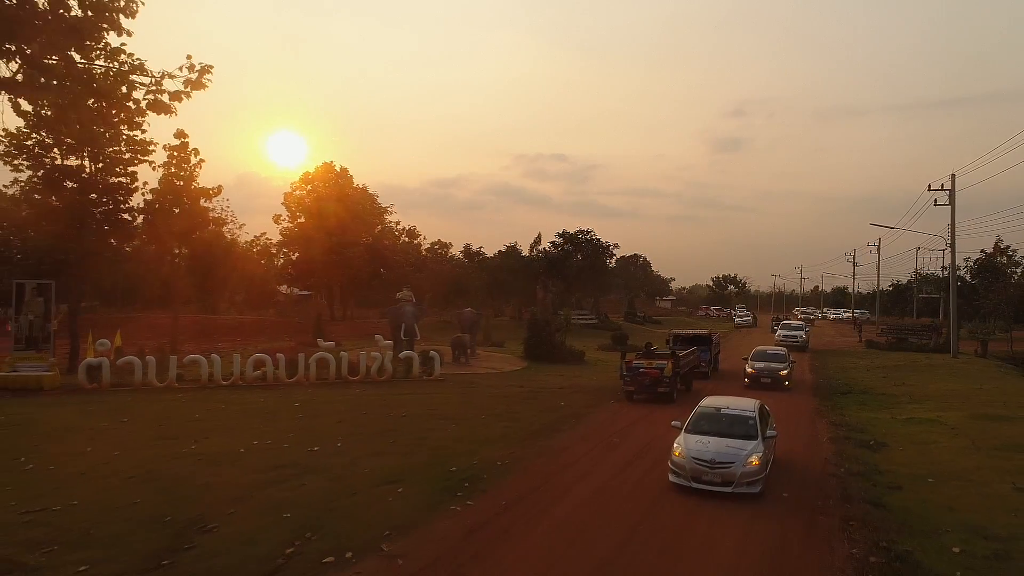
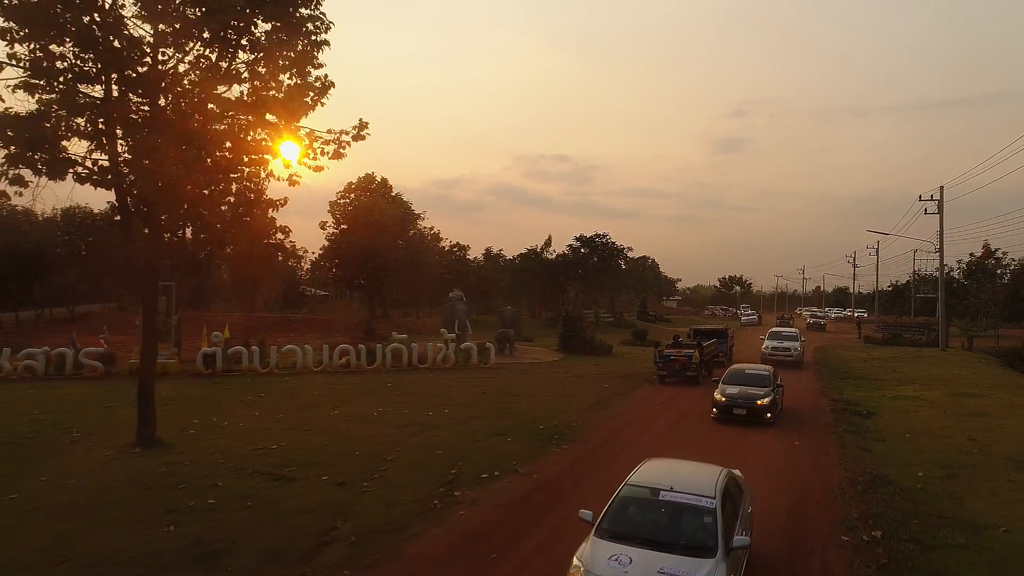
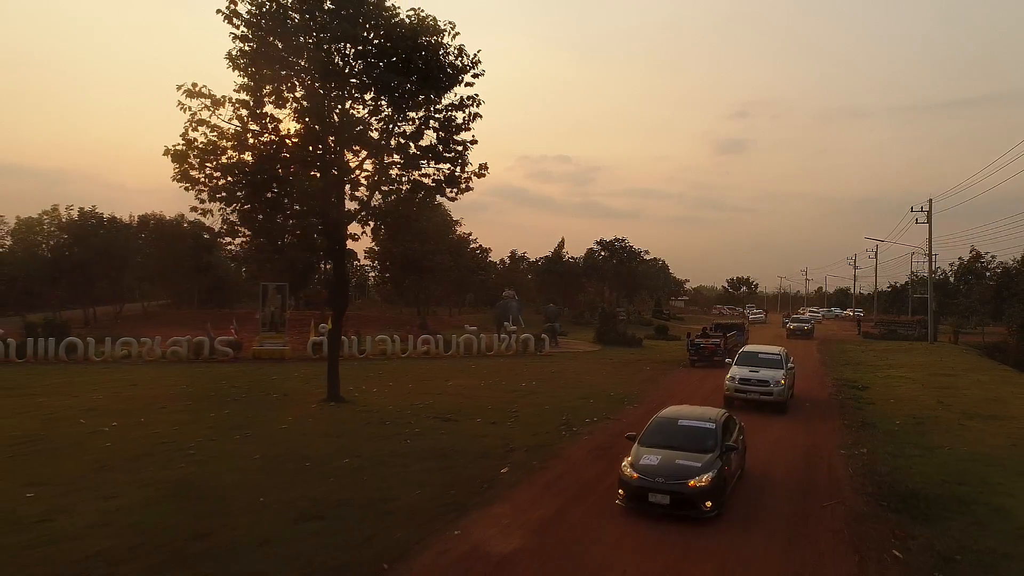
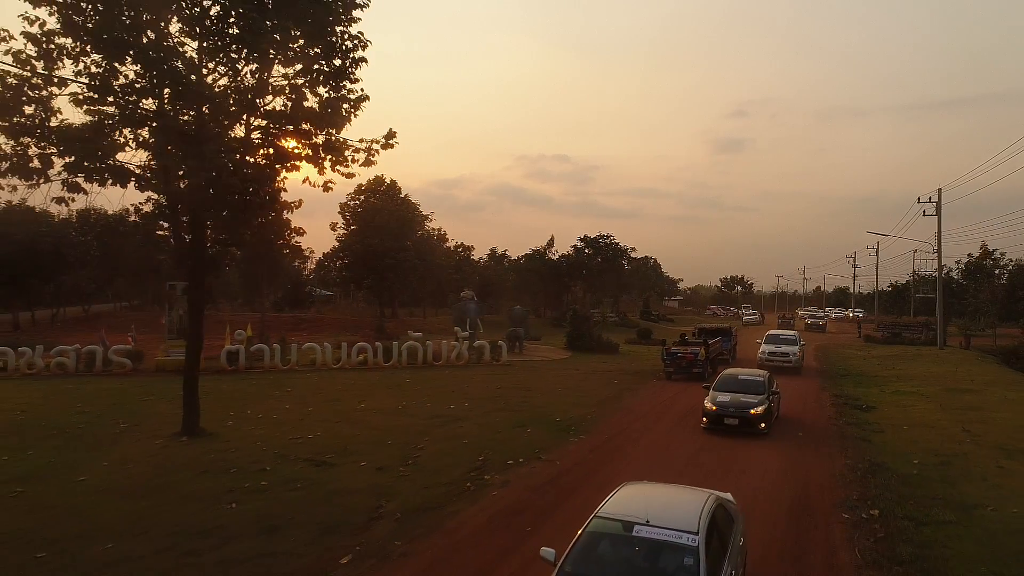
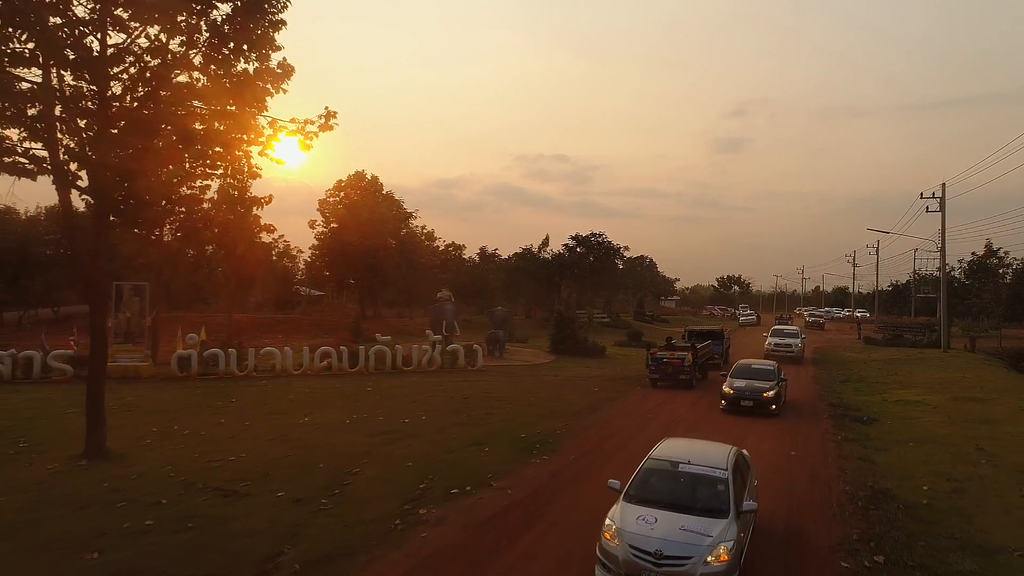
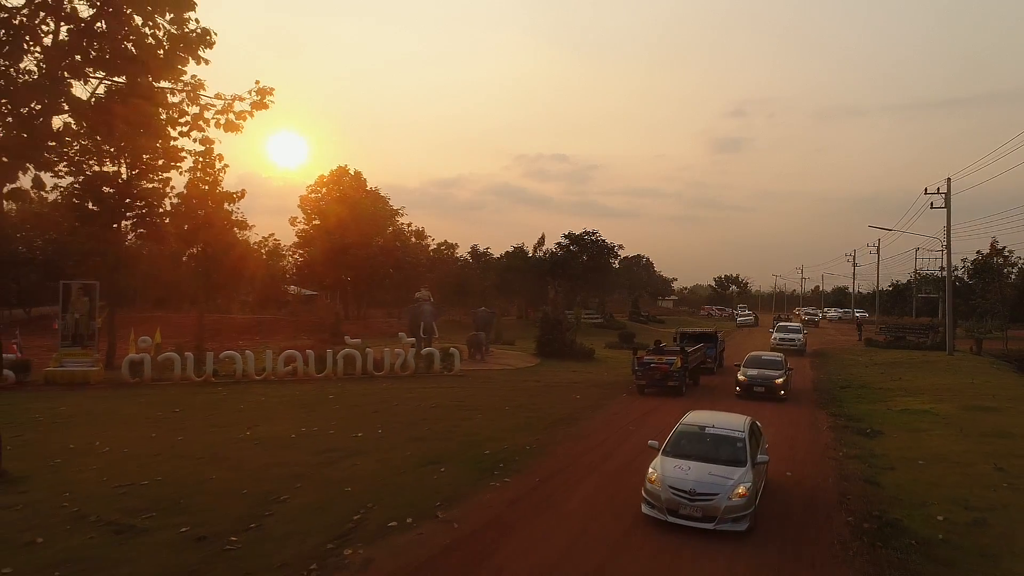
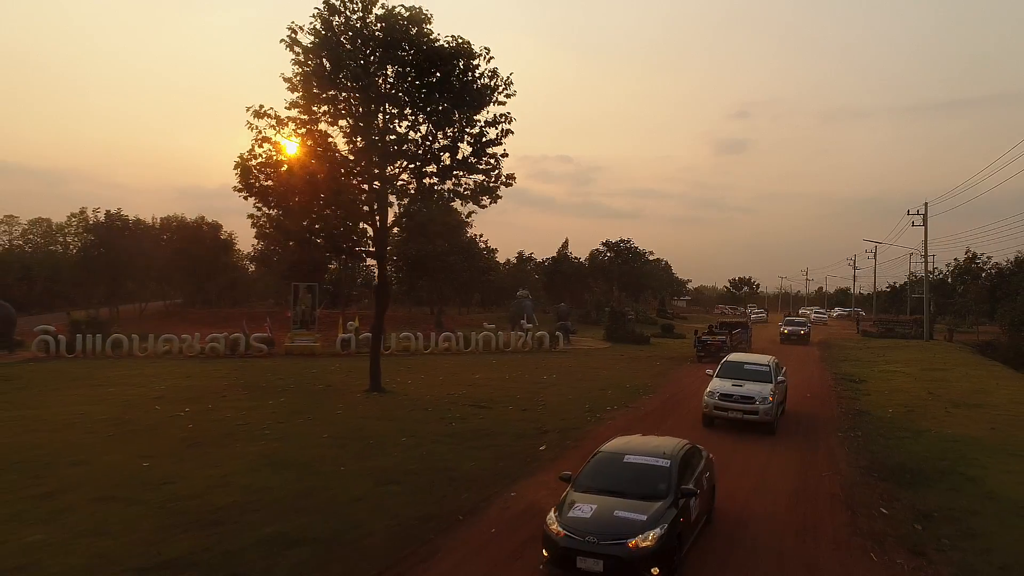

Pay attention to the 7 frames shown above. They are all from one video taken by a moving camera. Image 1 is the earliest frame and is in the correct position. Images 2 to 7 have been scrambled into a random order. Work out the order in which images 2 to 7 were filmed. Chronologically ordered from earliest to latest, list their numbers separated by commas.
6, 5, 2, 4, 3, 7
